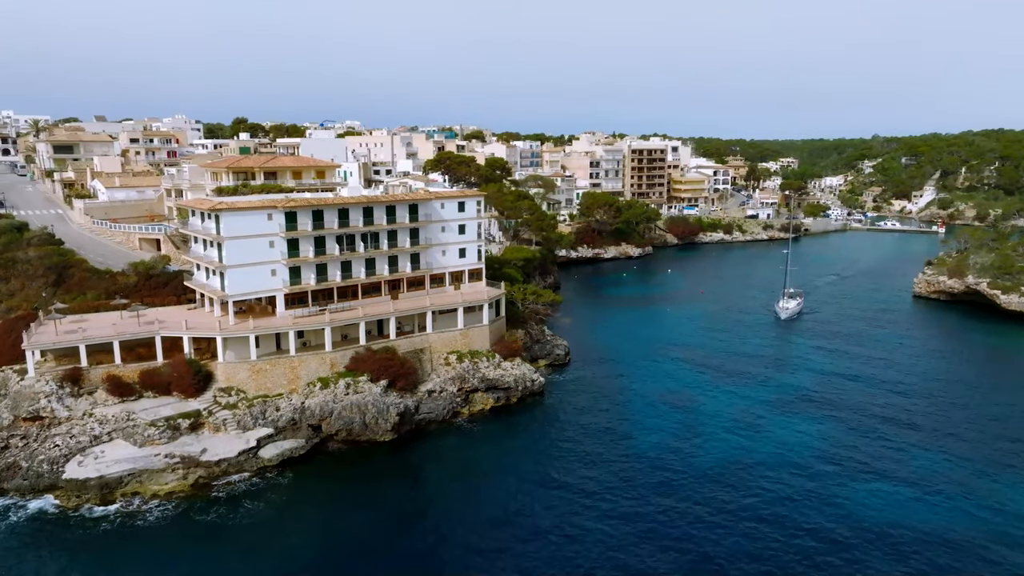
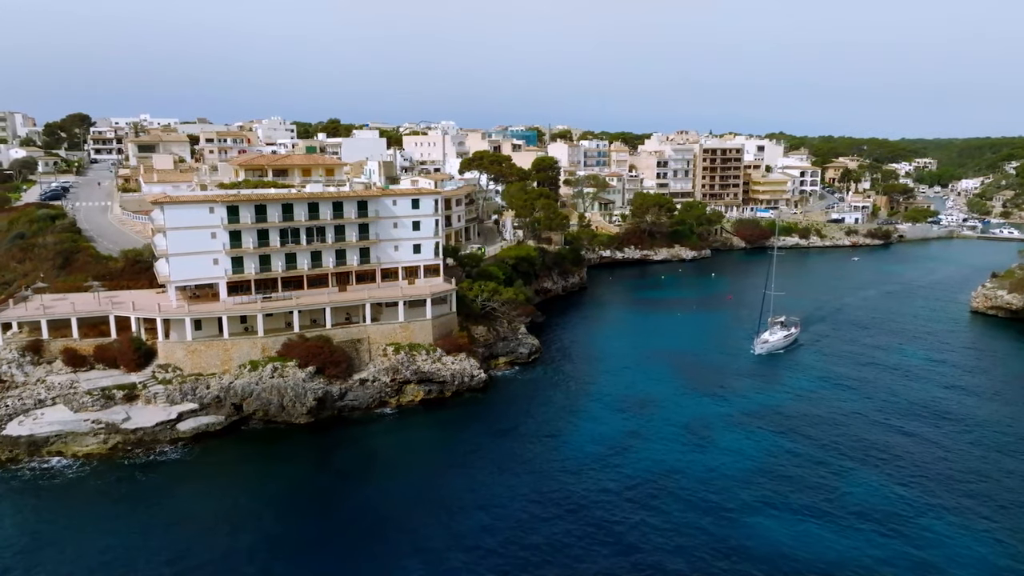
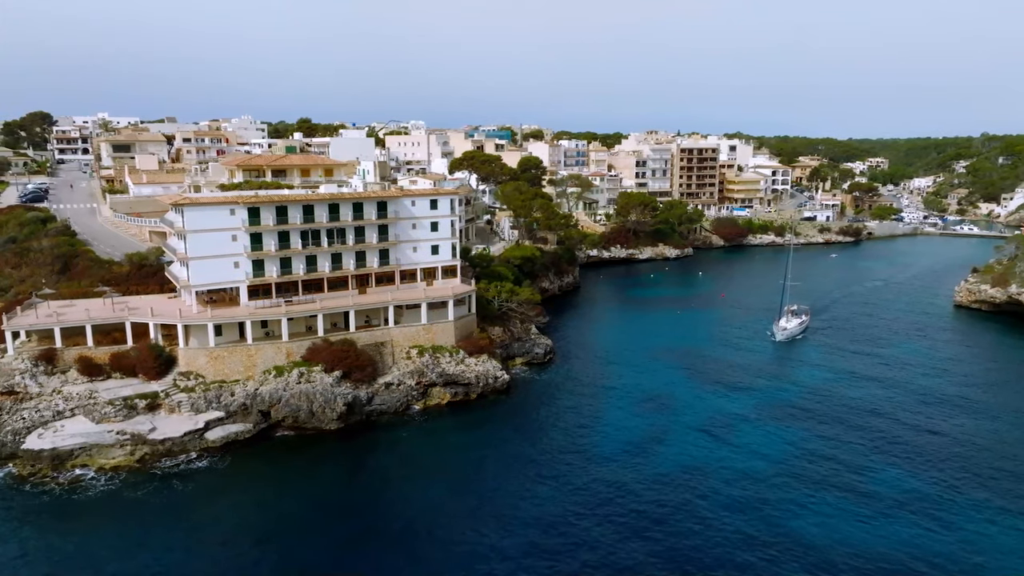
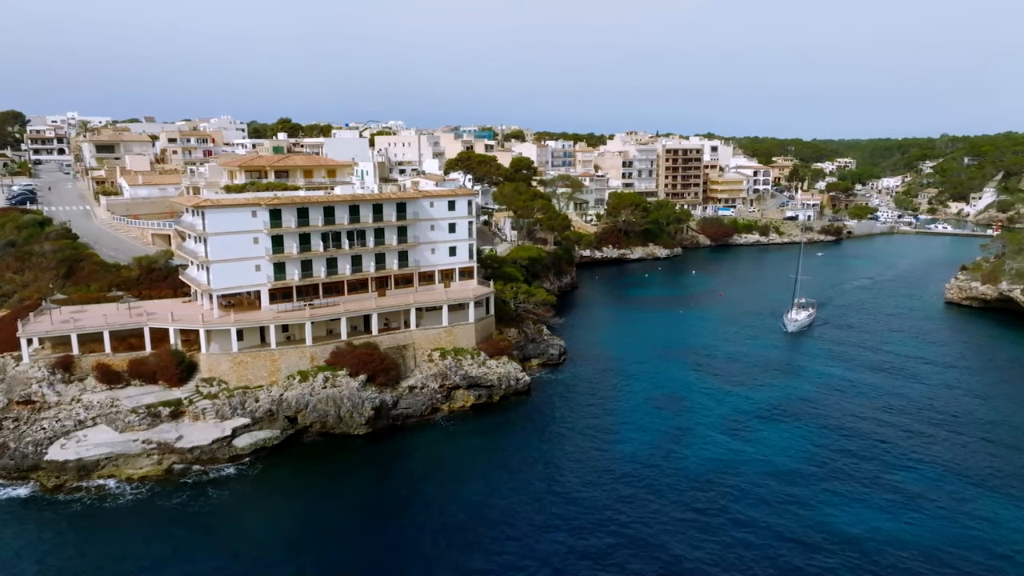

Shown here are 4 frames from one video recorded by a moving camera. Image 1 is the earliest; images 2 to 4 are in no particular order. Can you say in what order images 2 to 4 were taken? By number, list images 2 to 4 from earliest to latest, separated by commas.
4, 3, 2
